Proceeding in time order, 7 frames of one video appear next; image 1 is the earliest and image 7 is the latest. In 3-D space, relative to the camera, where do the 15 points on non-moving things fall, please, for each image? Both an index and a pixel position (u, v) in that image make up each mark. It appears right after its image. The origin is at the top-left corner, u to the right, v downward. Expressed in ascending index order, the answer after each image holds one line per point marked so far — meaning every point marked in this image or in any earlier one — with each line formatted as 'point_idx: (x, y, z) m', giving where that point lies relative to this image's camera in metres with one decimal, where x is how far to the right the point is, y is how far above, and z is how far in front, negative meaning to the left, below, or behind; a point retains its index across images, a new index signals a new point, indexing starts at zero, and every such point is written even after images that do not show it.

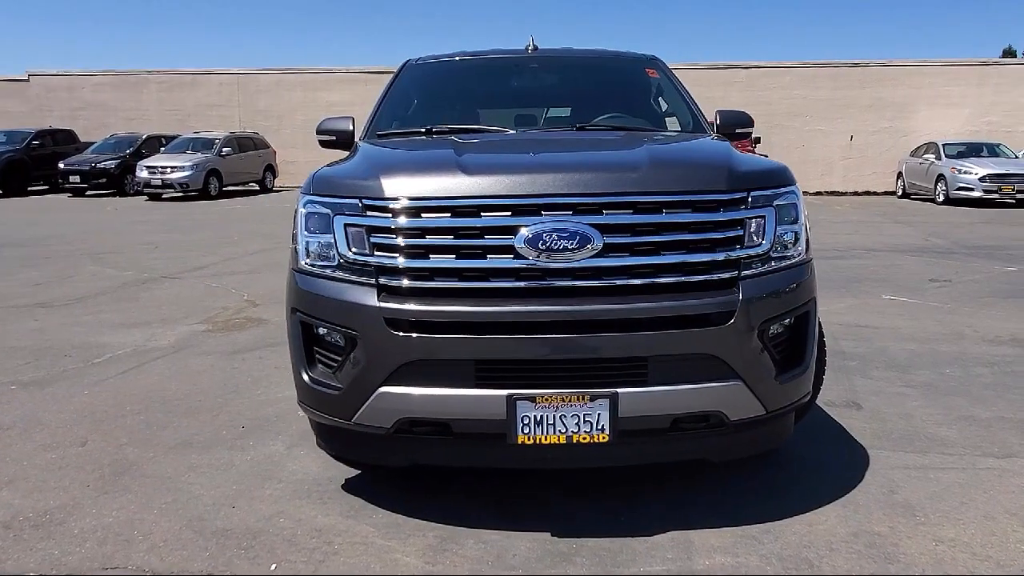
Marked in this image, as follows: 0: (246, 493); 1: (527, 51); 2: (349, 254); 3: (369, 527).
0: (-1.2, -0.9, +3.7) m
1: (+0.1, +1.5, +5.2) m
2: (-0.6, +0.1, +3.3) m
3: (-0.6, -1.0, +3.3) m
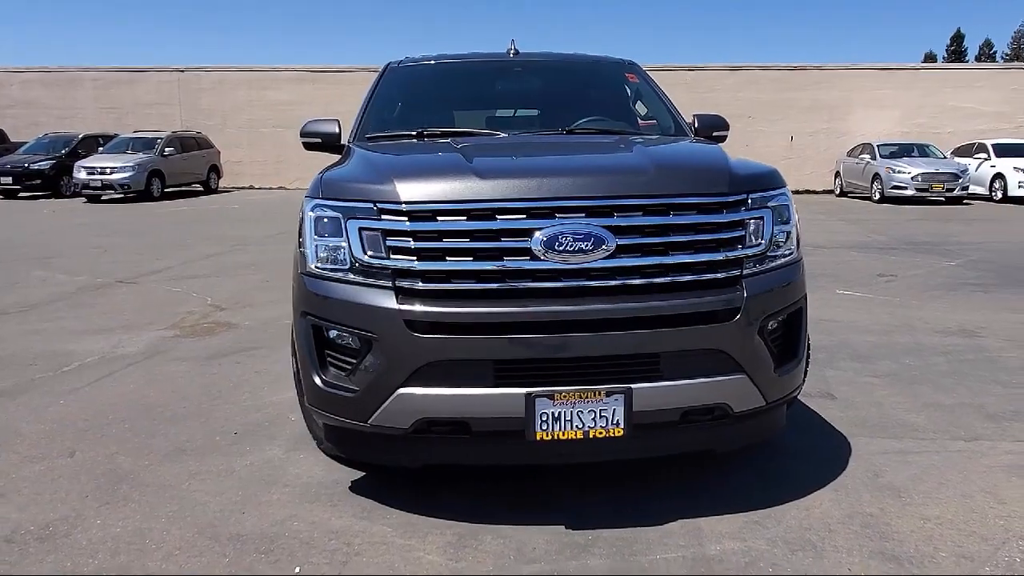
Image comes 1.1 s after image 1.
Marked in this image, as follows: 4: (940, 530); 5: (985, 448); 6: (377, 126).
0: (-1.1, -0.9, +3.7) m
1: (0.0, +1.5, +5.3) m
2: (-0.6, +0.1, +3.3) m
3: (-0.5, -1.0, +3.4) m
4: (+1.7, -0.9, +3.3) m
5: (+2.3, -0.8, +4.0) m
6: (-0.8, +0.9, +4.7) m
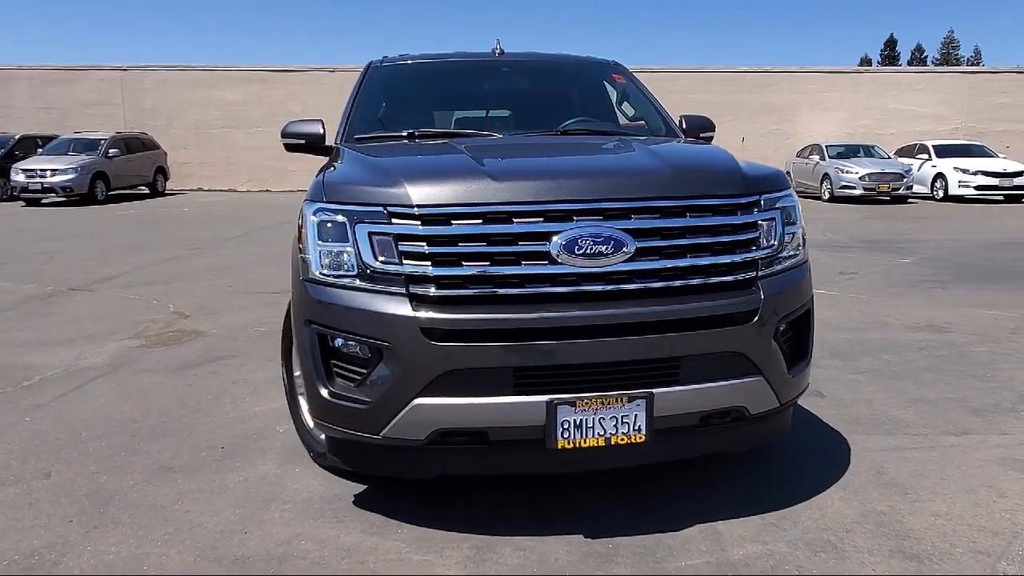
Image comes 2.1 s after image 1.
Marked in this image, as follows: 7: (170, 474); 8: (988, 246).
0: (-1.1, -1.0, +3.5) m
1: (-0.1, +1.5, +5.2) m
2: (-0.5, +0.1, +3.2) m
3: (-0.4, -1.0, +3.2) m
4: (+1.8, -0.9, +3.3) m
5: (+2.3, -0.8, +4.1) m
6: (-0.8, +0.9, +4.6) m
7: (-1.6, -0.9, +3.9) m
8: (+5.3, +0.5, +9.1) m
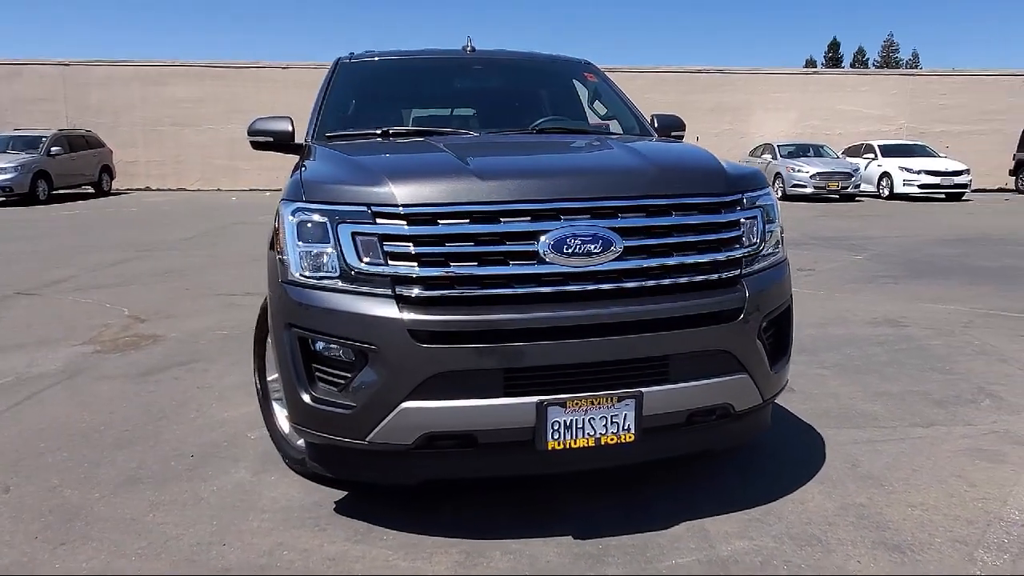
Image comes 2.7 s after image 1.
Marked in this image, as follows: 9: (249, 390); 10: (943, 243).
0: (-1.1, -1.0, +3.4) m
1: (-0.3, +1.5, +5.1) m
2: (-0.6, +0.1, +3.1) m
3: (-0.5, -1.0, +3.2) m
4: (+1.7, -0.9, +3.4) m
5: (+2.2, -0.7, +4.2) m
6: (-1.0, +0.9, +4.5) m
7: (-1.7, -0.9, +3.8) m
8: (+4.8, +0.5, +9.4) m
9: (-1.6, -0.6, +5.1) m
10: (+4.9, +0.5, +9.4) m
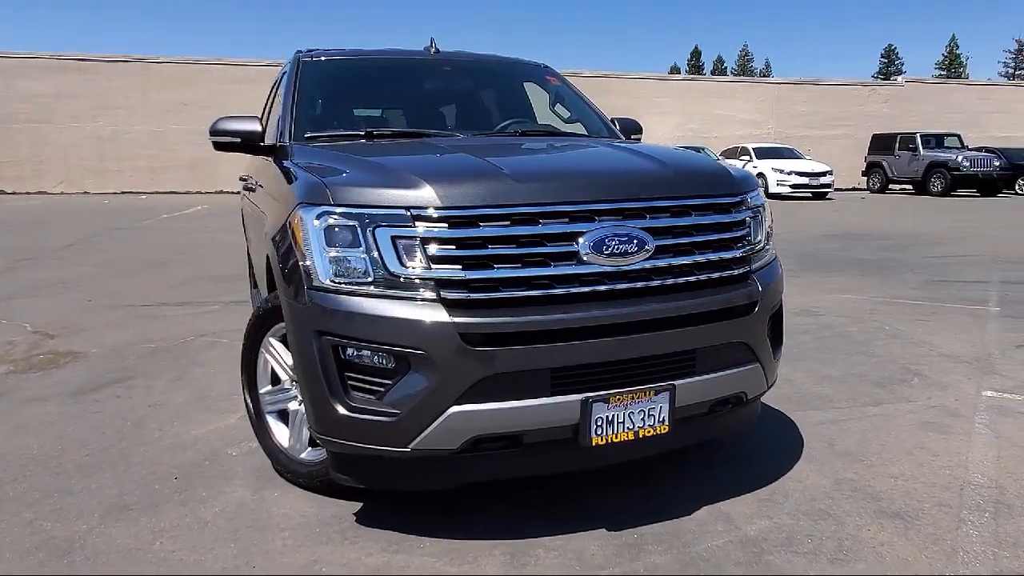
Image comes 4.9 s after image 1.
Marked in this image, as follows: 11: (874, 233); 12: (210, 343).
0: (-1.0, -1.0, +3.2) m
1: (-0.5, +1.4, +5.1) m
2: (-0.4, +0.1, +3.1) m
3: (-0.3, -1.0, +3.1) m
4: (+1.8, -0.9, +3.7) m
5: (+2.1, -0.7, +4.6) m
6: (-1.1, +0.9, +4.4) m
7: (-1.6, -1.0, +3.5) m
8: (+3.8, +0.6, +10.2) m
9: (-1.8, -0.7, +4.8) m
10: (+3.9, +0.6, +10.2) m
11: (+4.7, +0.7, +10.7) m
12: (-2.2, -0.4, +6.1) m
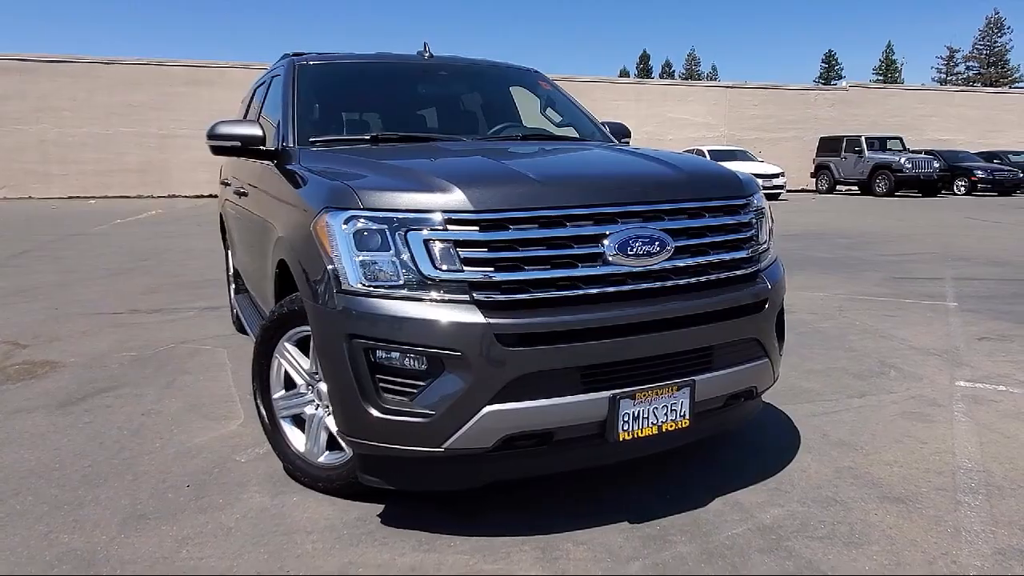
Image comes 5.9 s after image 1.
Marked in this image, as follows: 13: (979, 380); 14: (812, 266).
0: (-0.9, -1.0, +3.2) m
1: (-0.6, +1.4, +5.1) m
2: (-0.3, +0.1, +3.1) m
3: (-0.2, -1.0, +3.2) m
4: (+1.9, -0.9, +3.9) m
5: (+2.1, -0.7, +4.9) m
6: (-1.1, +0.8, +4.4) m
7: (-1.5, -1.0, +3.5) m
8: (+3.4, +0.6, +10.5) m
9: (-1.8, -0.7, +4.7) m
10: (+3.4, +0.6, +10.6) m
11: (+4.2, +0.7, +11.1) m
12: (-2.3, -0.4, +6.0) m
13: (+2.9, -0.6, +5.2) m
14: (+3.1, +0.2, +8.8) m
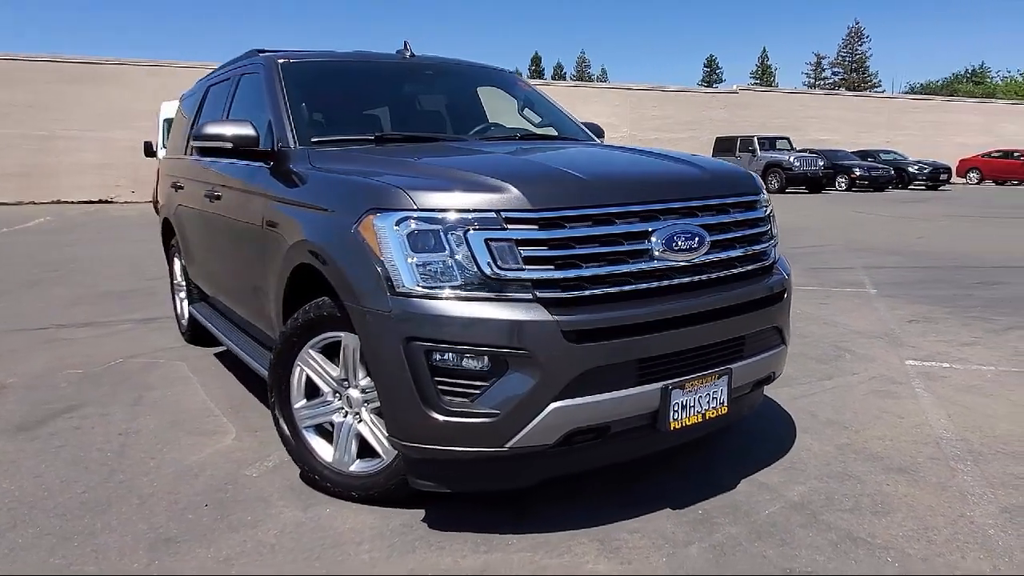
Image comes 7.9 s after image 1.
0: (-0.6, -1.0, +3.1) m
1: (-0.7, +1.4, +5.1) m
2: (-0.1, +0.1, +3.1) m
3: (0.0, -1.0, +3.2) m
4: (+2.0, -0.8, +4.2) m
5: (+2.1, -0.6, +5.2) m
6: (-1.0, +0.8, +4.2) m
7: (-1.3, -1.0, +3.3) m
8: (+2.4, +0.7, +11.0) m
9: (-1.7, -0.8, +4.5) m
10: (+2.5, +0.7, +11.0) m
11: (+3.1, +0.9, +11.7) m
12: (-2.5, -0.5, +5.6) m
13: (+2.8, -0.5, +5.7) m
14: (+2.4, +0.3, +9.2) m
